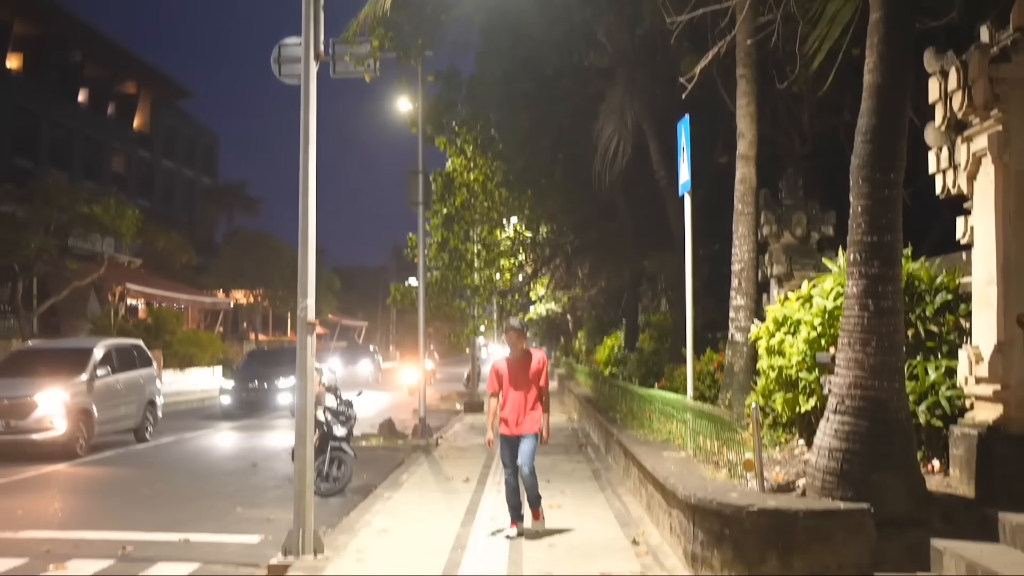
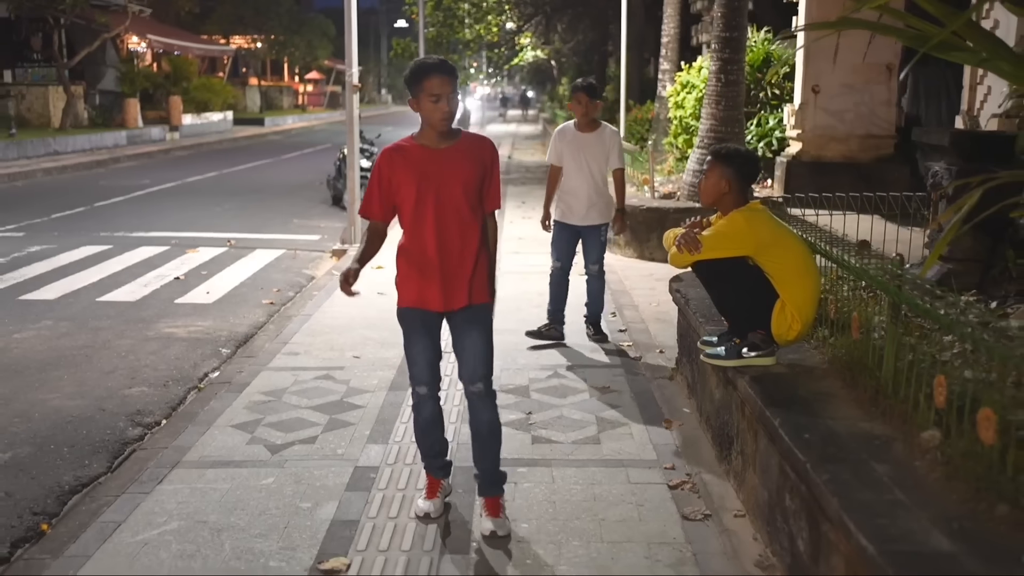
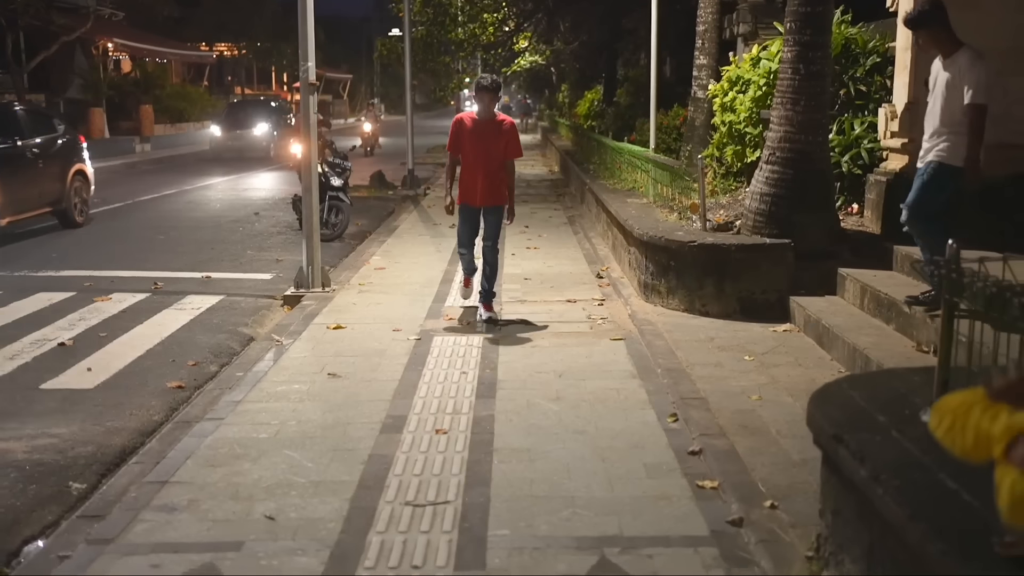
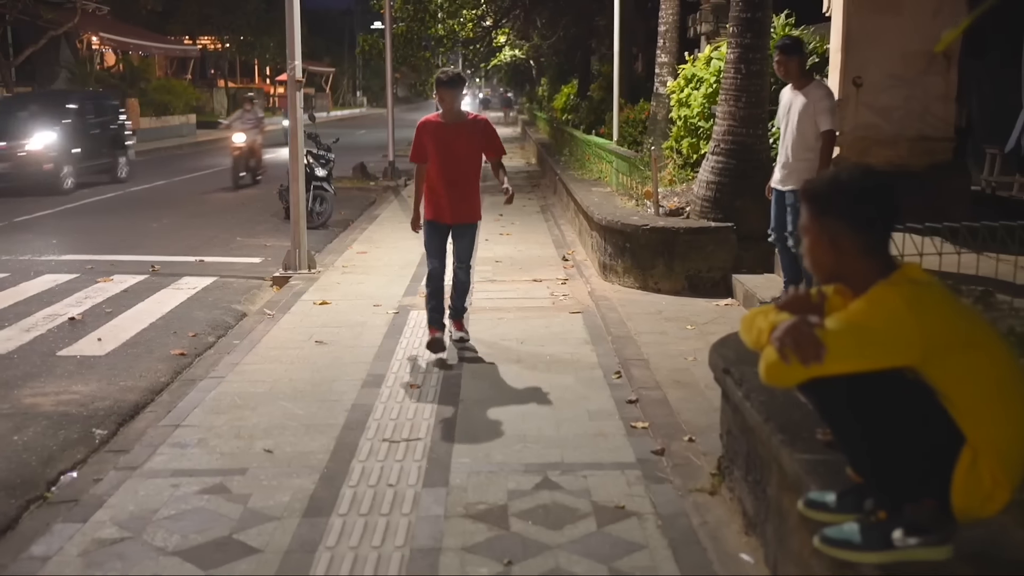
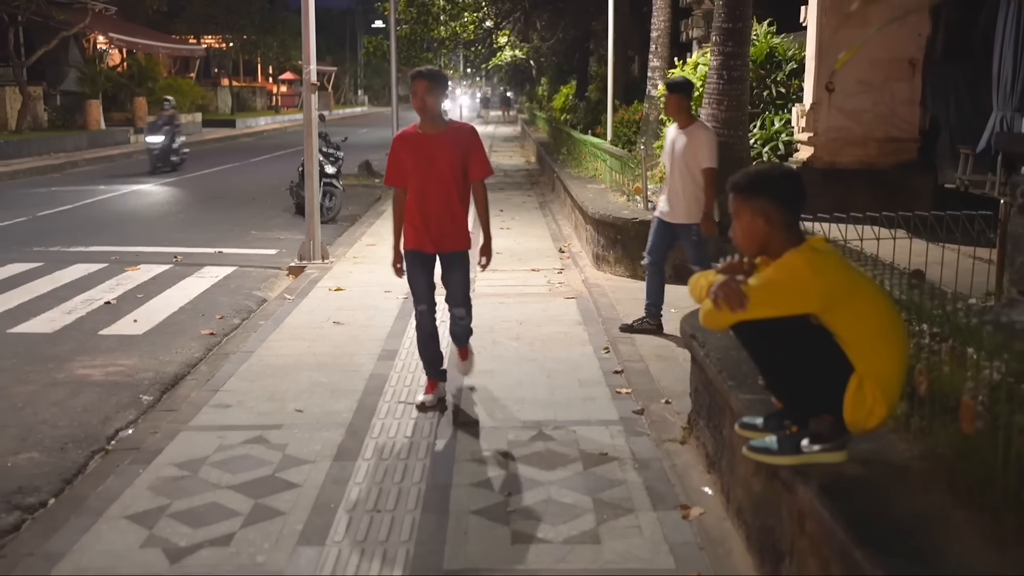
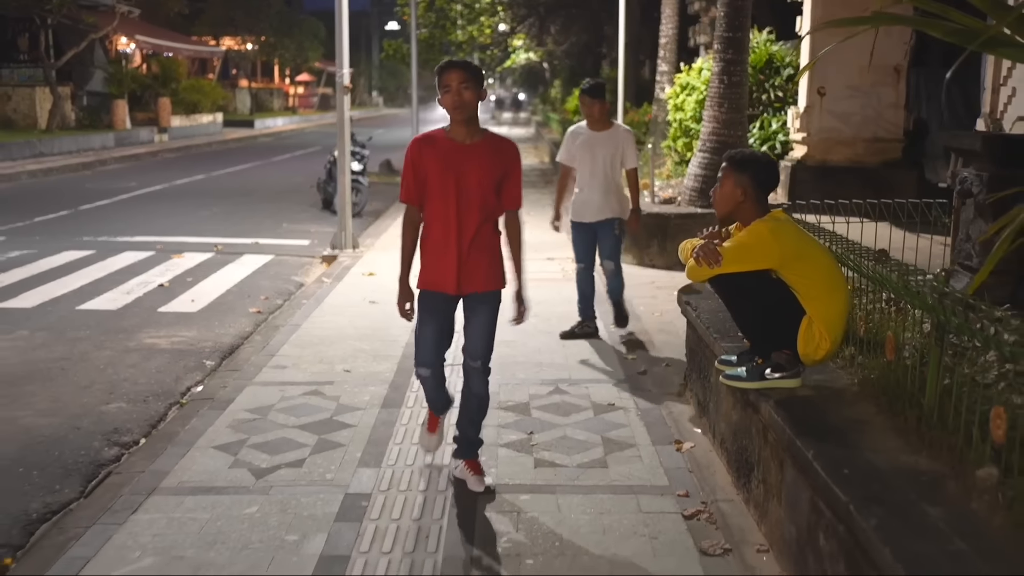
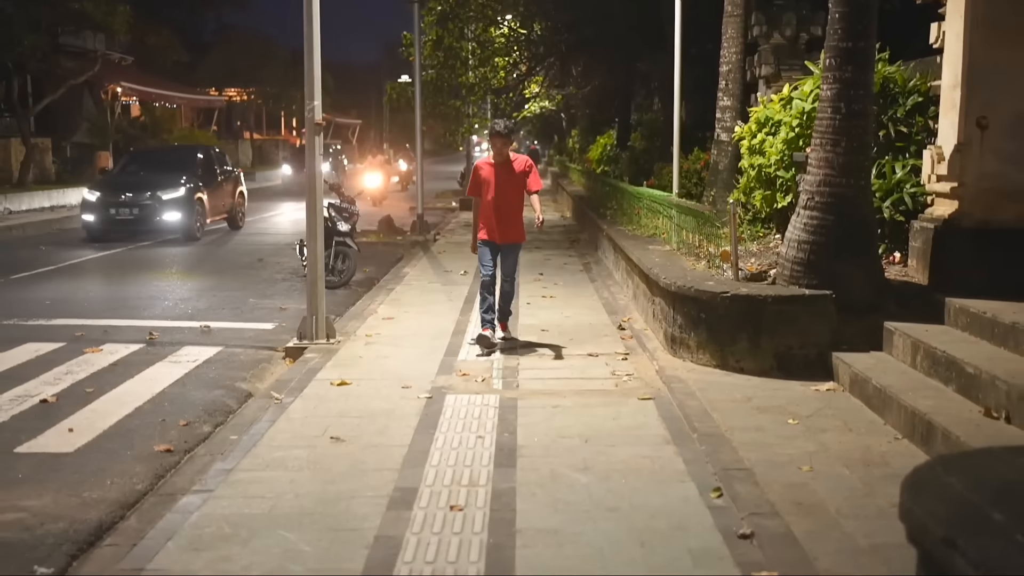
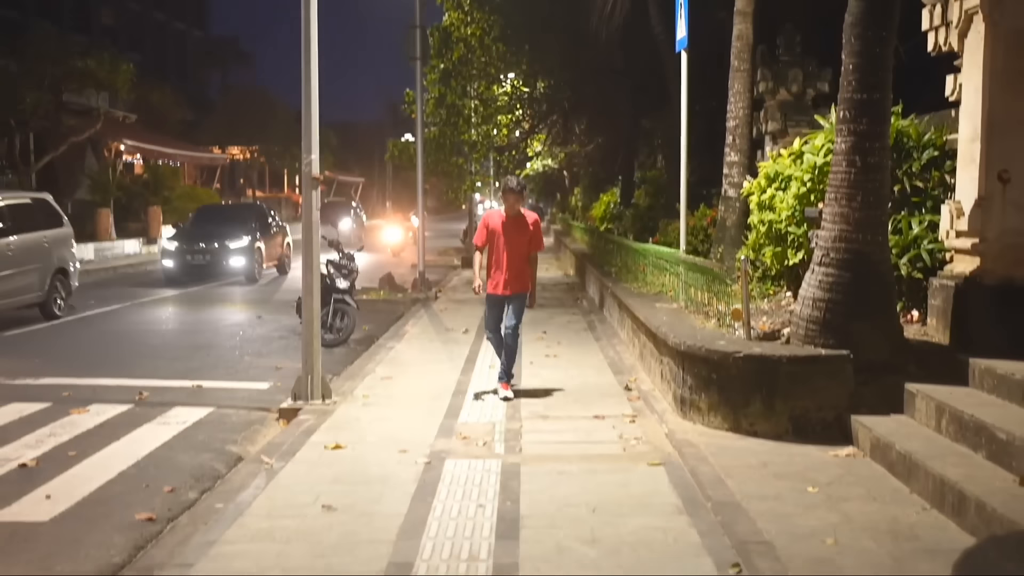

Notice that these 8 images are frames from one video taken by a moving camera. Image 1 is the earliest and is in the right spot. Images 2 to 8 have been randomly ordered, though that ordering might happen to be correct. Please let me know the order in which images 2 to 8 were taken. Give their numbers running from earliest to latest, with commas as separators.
8, 7, 3, 4, 5, 6, 2
